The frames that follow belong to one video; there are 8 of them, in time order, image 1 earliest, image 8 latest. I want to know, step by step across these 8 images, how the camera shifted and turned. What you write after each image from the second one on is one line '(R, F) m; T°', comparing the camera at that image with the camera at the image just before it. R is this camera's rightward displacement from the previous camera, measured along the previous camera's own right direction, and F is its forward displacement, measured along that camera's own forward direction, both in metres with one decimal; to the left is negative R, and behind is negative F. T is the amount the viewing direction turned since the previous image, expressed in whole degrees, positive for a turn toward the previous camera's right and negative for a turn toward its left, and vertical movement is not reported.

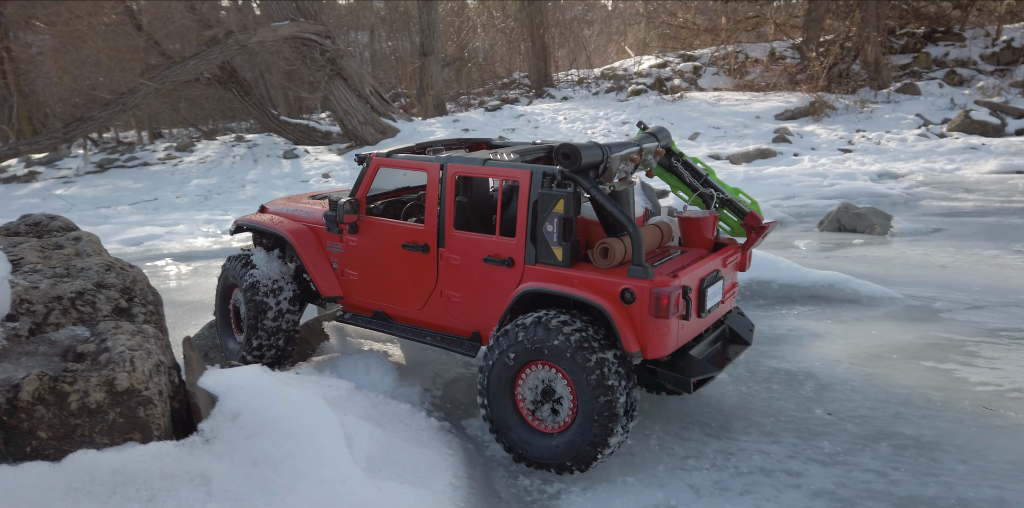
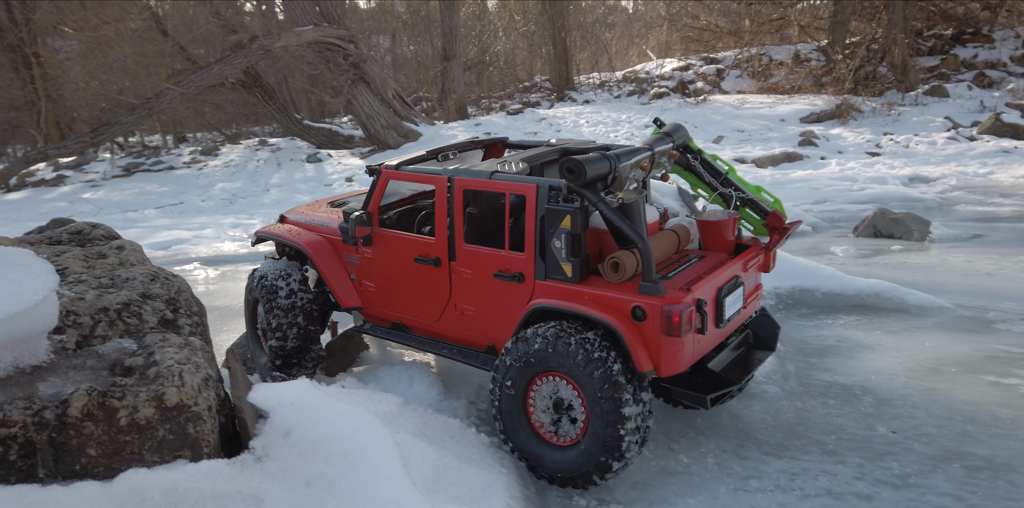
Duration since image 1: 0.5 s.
(-0.2, +0.1) m; -1°
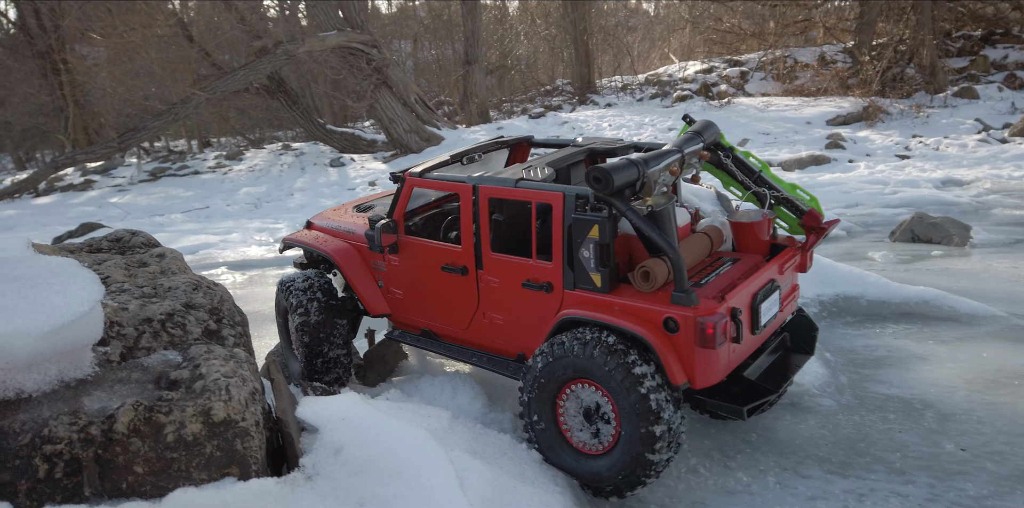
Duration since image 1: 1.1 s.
(-0.1, +0.1) m; -1°
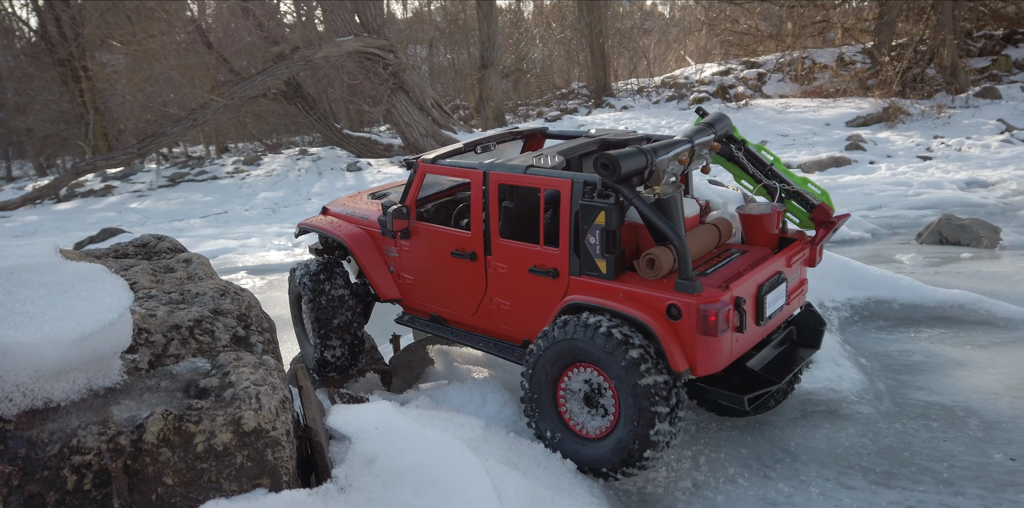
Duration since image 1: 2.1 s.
(-0.1, +0.1) m; -1°
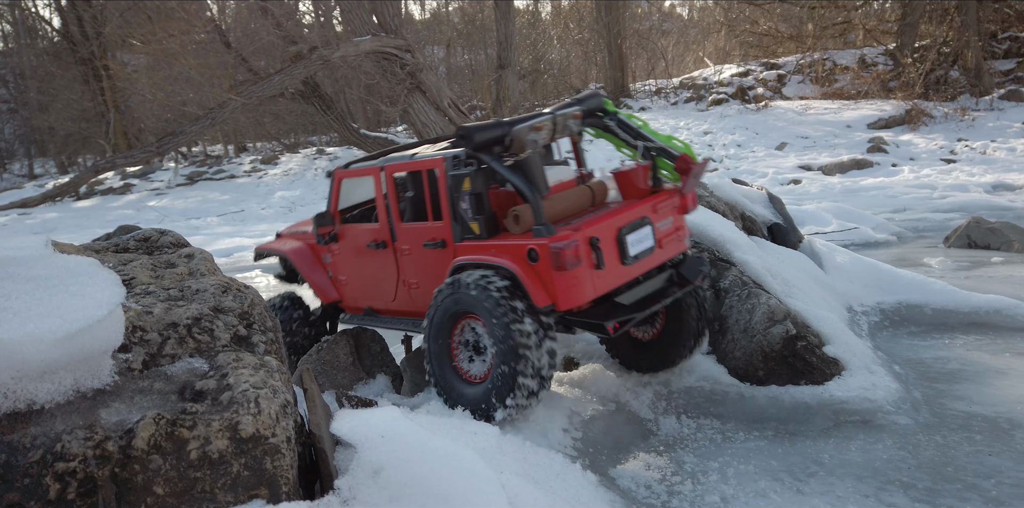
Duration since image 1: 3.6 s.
(0.0, +0.2) m; -1°
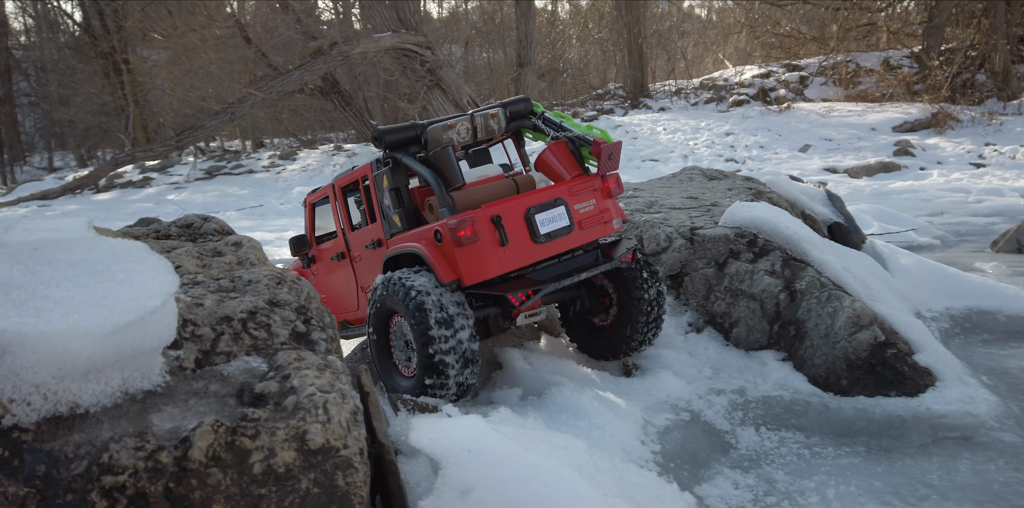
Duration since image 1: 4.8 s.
(-0.3, +0.3) m; -1°
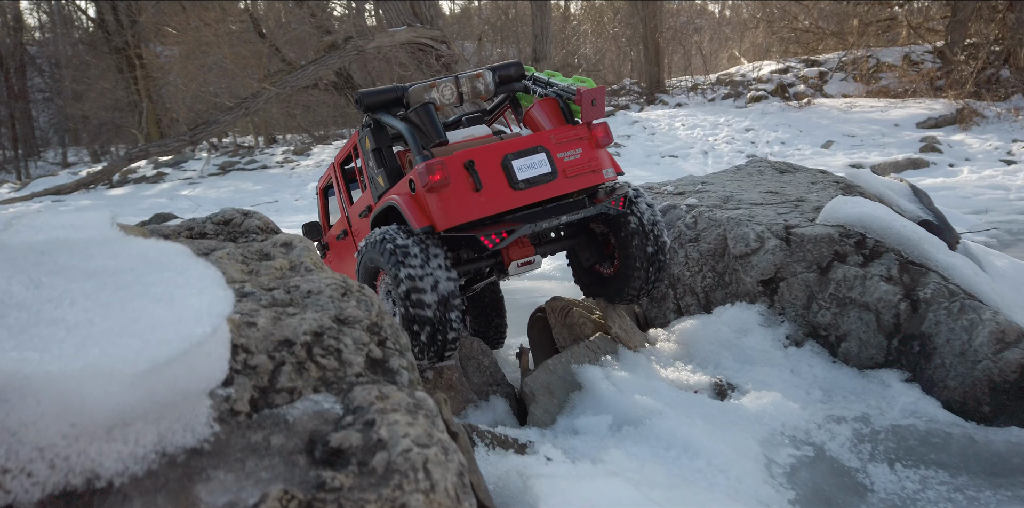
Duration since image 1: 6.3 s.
(-0.4, +0.6) m; -1°
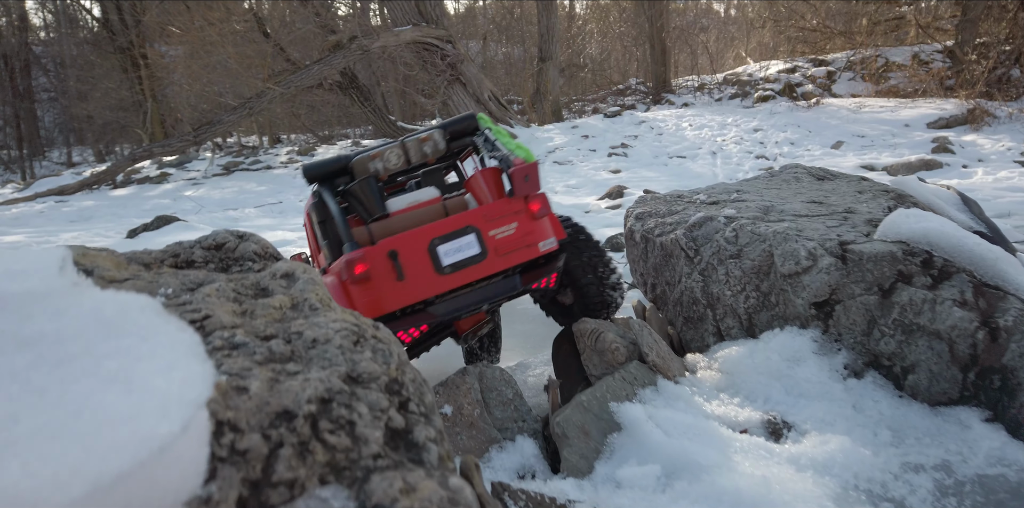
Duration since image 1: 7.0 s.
(-0.1, +0.4) m; 0°
